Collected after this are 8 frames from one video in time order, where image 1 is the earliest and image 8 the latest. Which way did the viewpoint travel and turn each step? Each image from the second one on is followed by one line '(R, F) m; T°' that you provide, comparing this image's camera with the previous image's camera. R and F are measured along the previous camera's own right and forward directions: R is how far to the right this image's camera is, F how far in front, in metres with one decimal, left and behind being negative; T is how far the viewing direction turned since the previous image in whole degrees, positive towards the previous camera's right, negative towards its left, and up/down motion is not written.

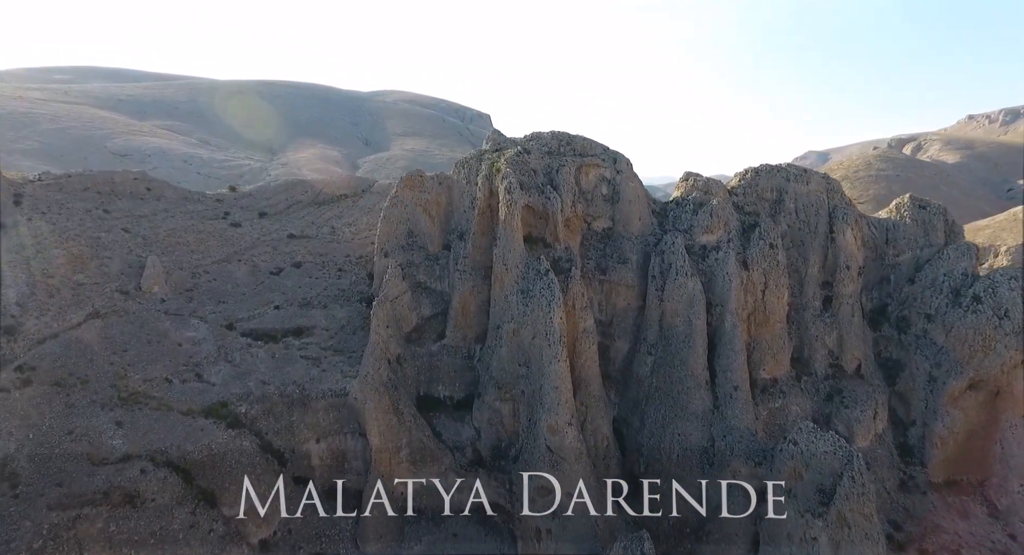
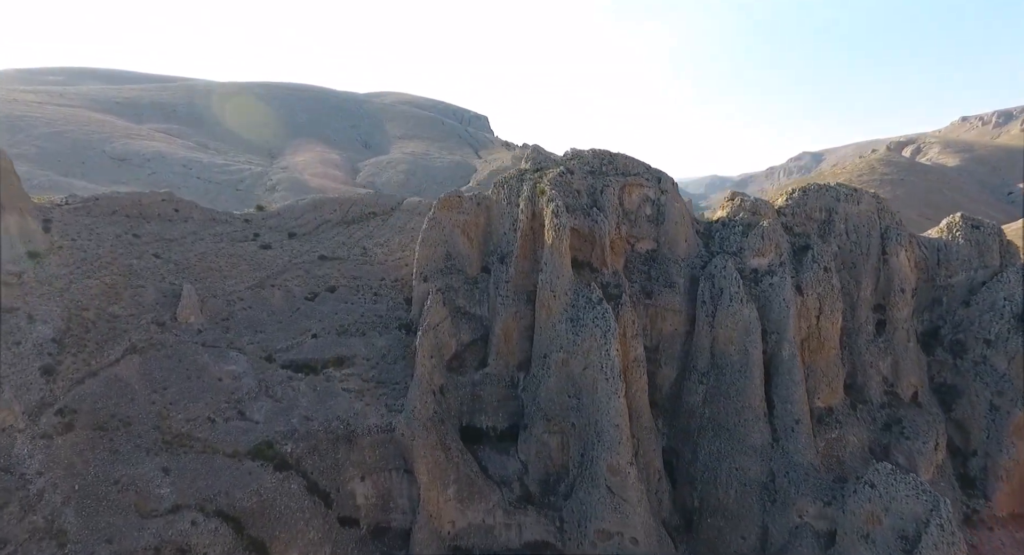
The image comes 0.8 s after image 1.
(-1.9, +0.9) m; 0°
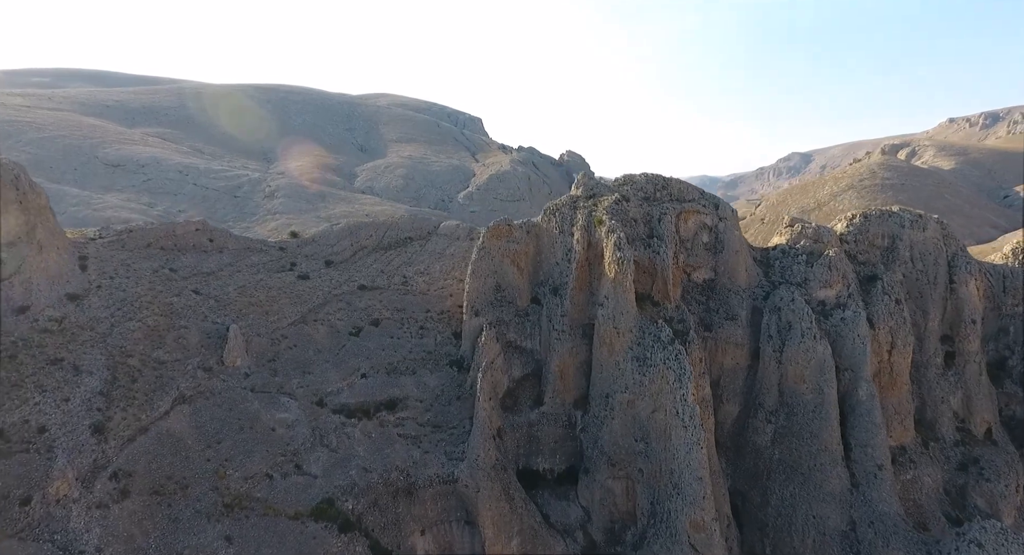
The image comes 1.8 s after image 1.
(-2.3, +1.1) m; 0°
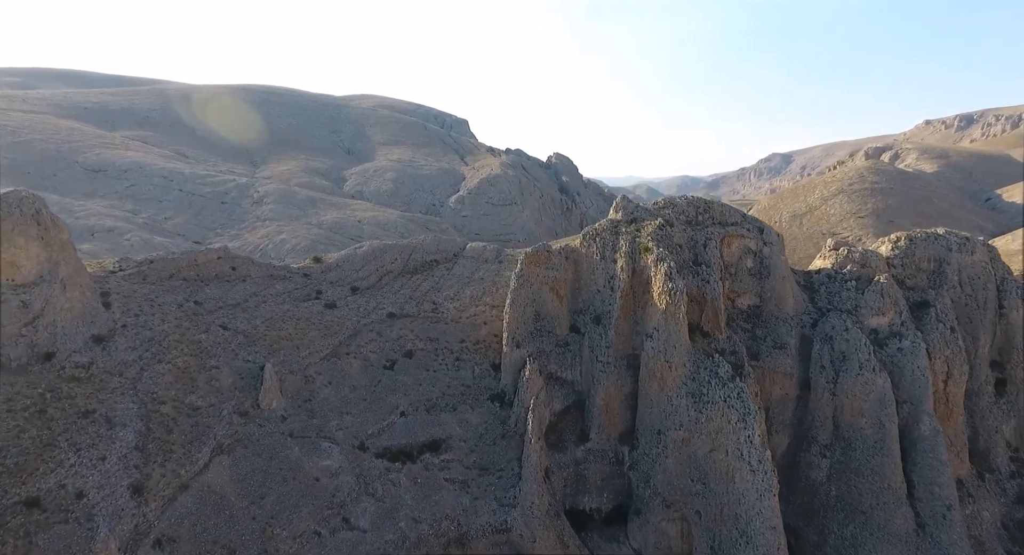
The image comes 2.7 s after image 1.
(-2.1, +1.0) m; +1°
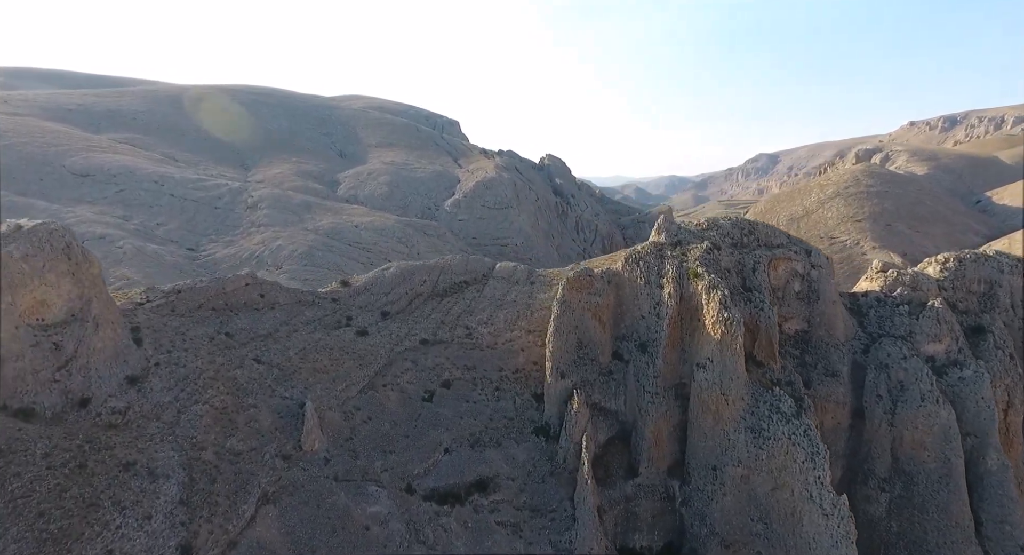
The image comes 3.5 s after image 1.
(-1.9, +0.9) m; +1°
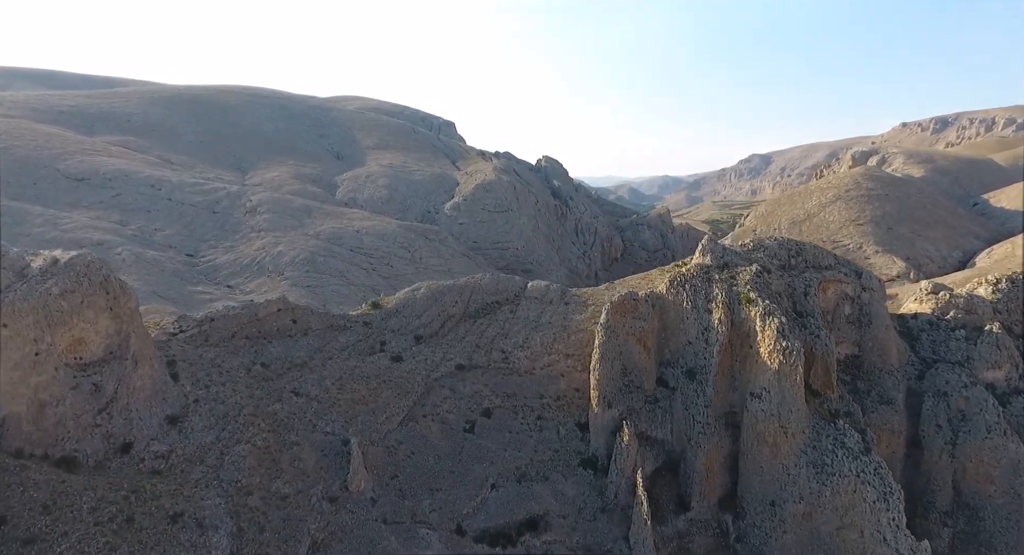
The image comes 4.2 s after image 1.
(-1.7, +0.8) m; 0°
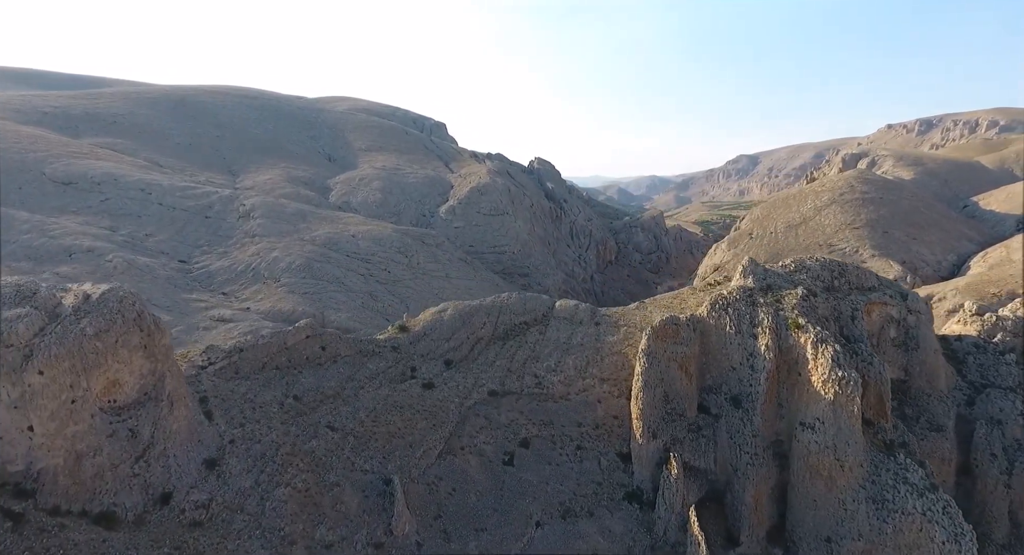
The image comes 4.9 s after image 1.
(-1.6, +0.8) m; +1°
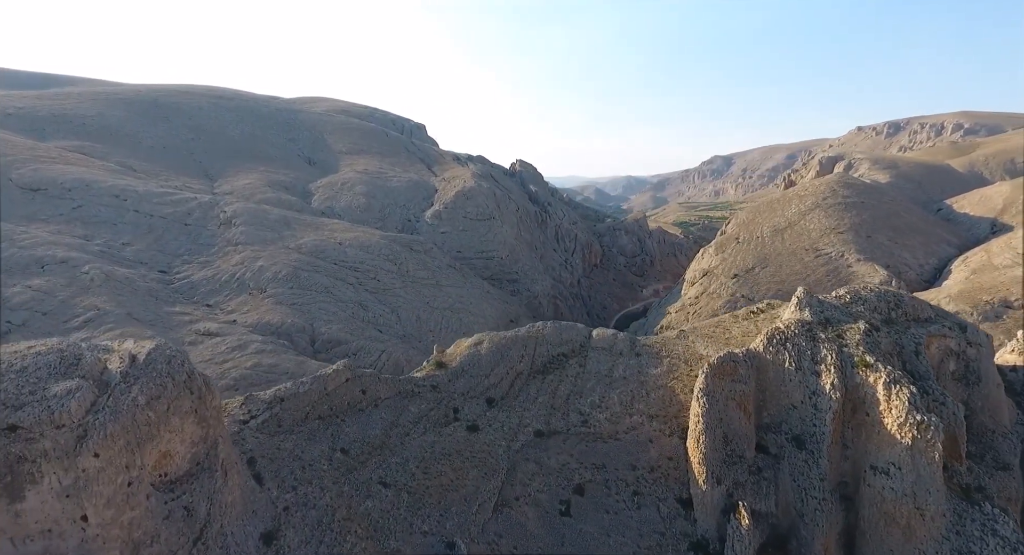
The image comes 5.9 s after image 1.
(-2.4, +1.2) m; +2°
